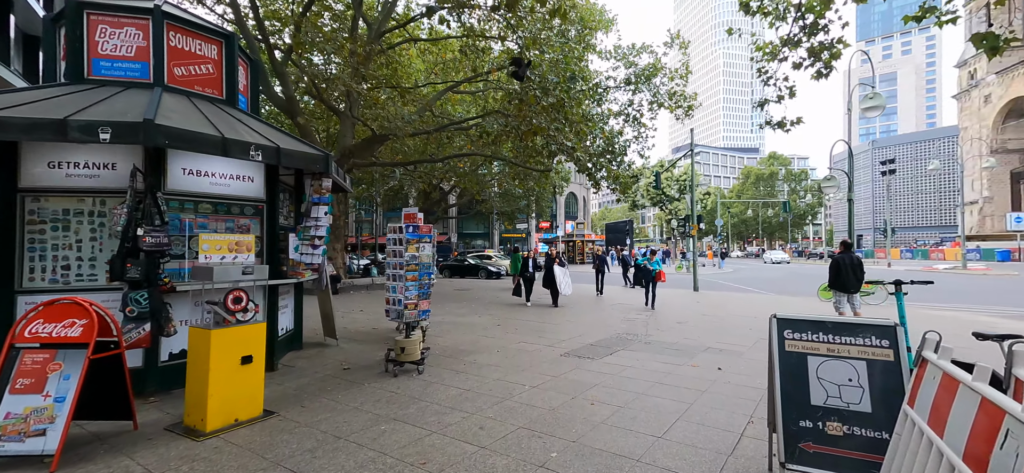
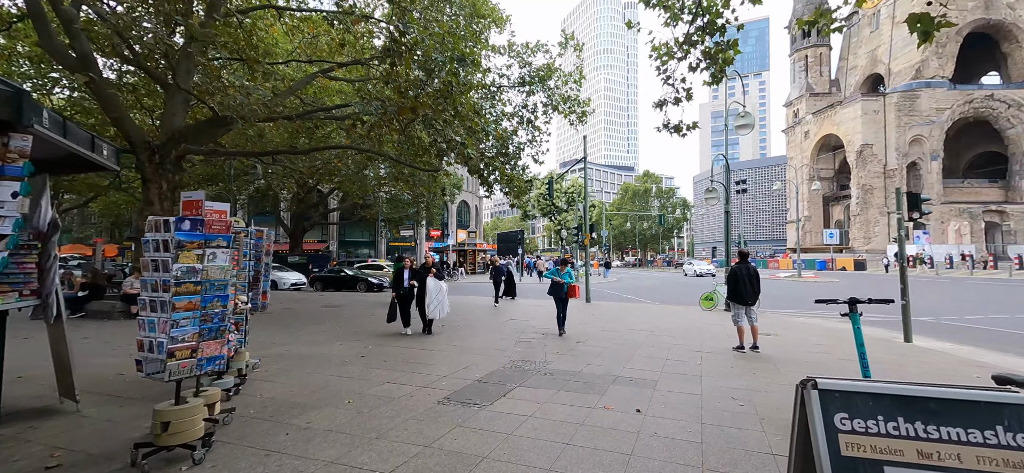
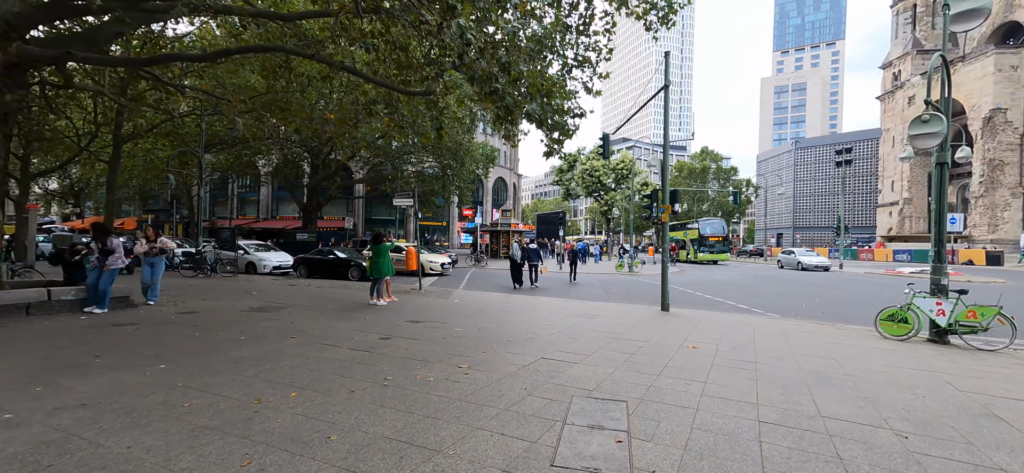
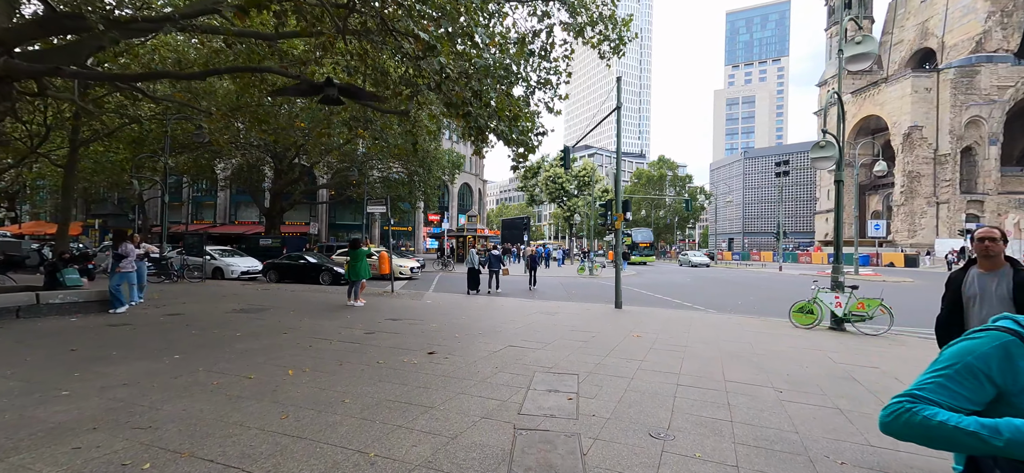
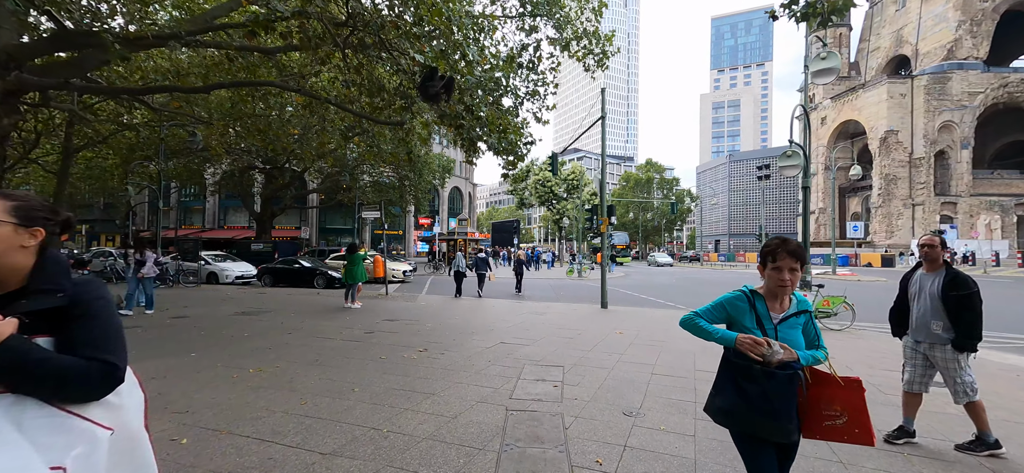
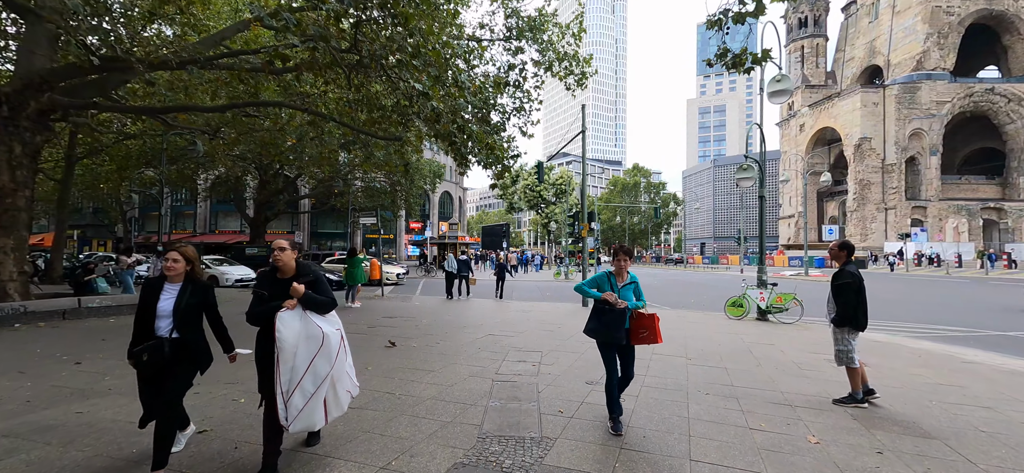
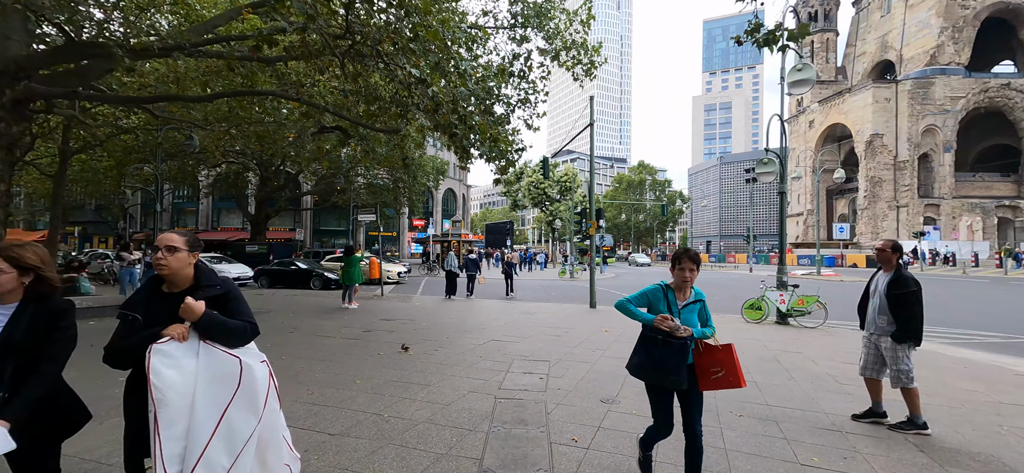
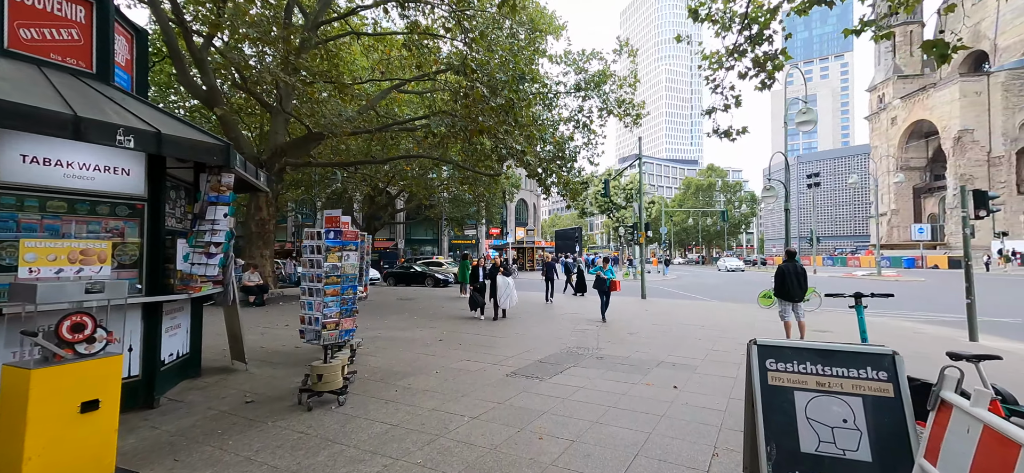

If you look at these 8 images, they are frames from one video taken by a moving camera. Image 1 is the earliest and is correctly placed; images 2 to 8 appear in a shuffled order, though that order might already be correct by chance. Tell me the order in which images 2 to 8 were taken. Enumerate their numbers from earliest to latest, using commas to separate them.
8, 2, 6, 7, 5, 4, 3
